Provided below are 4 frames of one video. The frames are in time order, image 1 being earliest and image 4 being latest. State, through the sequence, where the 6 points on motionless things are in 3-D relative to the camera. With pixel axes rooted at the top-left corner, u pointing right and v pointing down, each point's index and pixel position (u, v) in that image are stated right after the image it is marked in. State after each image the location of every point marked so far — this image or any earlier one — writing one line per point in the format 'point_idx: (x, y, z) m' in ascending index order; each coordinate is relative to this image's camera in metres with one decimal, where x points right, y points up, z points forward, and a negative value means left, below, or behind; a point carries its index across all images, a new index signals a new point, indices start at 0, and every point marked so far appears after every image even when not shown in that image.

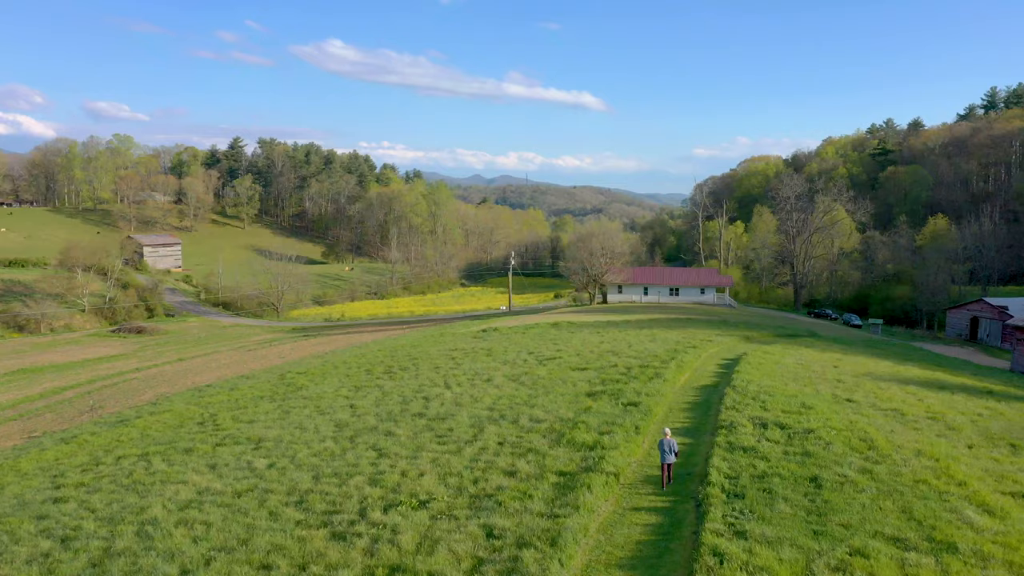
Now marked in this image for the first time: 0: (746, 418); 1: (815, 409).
0: (+4.1, -2.2, +11.9) m
1: (+5.6, -2.2, +12.8) m
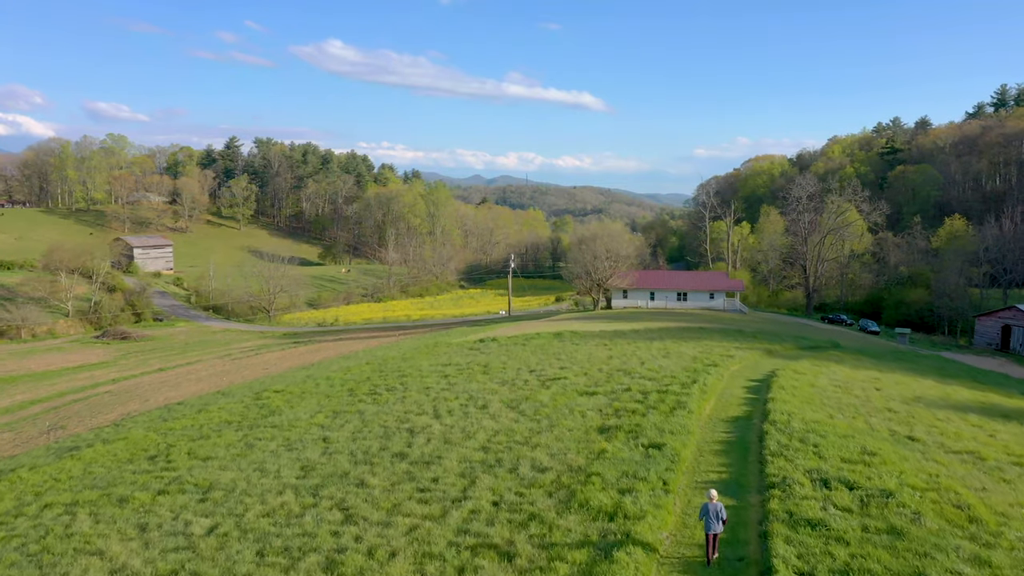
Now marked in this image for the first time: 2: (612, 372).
0: (+4.0, -2.5, +9.6) m
1: (+5.6, -2.5, +10.5) m
2: (+2.8, -2.3, +19.1) m
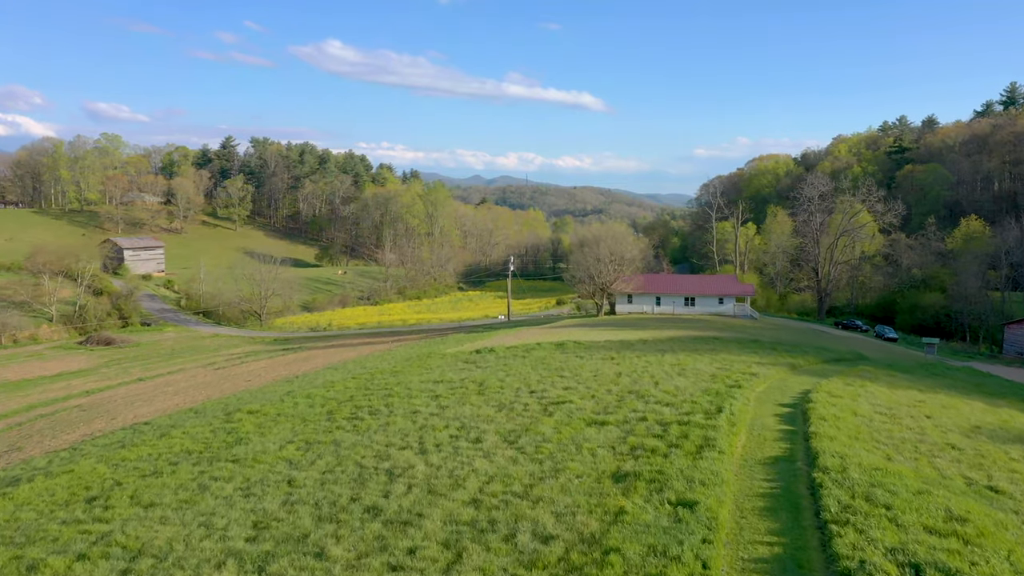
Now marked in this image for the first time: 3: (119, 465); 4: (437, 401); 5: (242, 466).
0: (+4.0, -2.8, +7.4) m
1: (+5.5, -2.8, +8.3) m
2: (+2.7, -2.6, +16.9) m
3: (-9.2, -4.1, +16.1) m
4: (-2.0, -3.0, +18.4) m
5: (-5.5, -3.6, +14.1) m
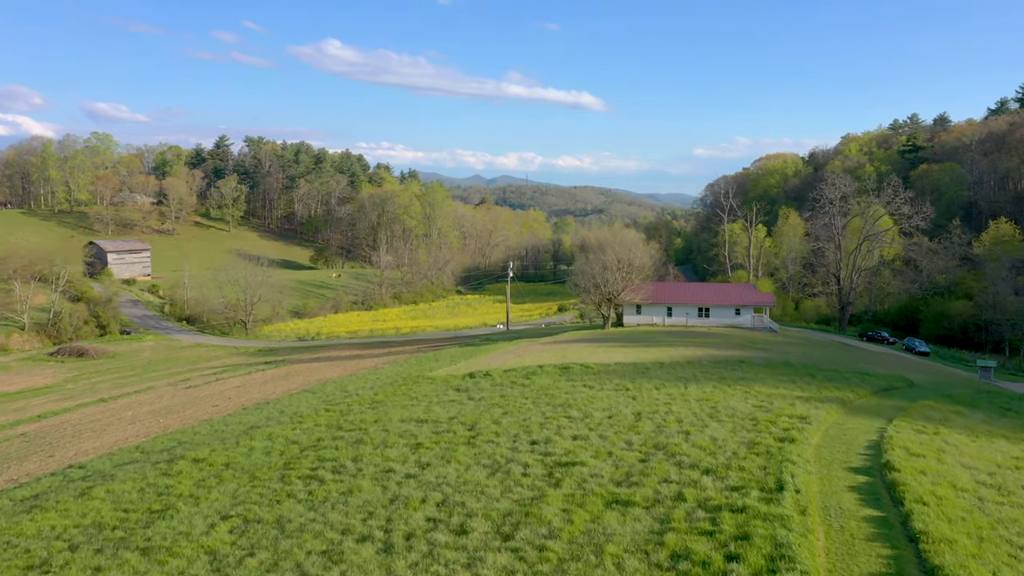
0: (+3.9, -3.4, +4.0) m
1: (+5.5, -3.4, +4.9) m
2: (+2.7, -3.2, +13.5) m
3: (-9.2, -4.7, +12.7) m
4: (-2.1, -3.6, +15.0) m
5: (-5.6, -4.2, +10.7) m
